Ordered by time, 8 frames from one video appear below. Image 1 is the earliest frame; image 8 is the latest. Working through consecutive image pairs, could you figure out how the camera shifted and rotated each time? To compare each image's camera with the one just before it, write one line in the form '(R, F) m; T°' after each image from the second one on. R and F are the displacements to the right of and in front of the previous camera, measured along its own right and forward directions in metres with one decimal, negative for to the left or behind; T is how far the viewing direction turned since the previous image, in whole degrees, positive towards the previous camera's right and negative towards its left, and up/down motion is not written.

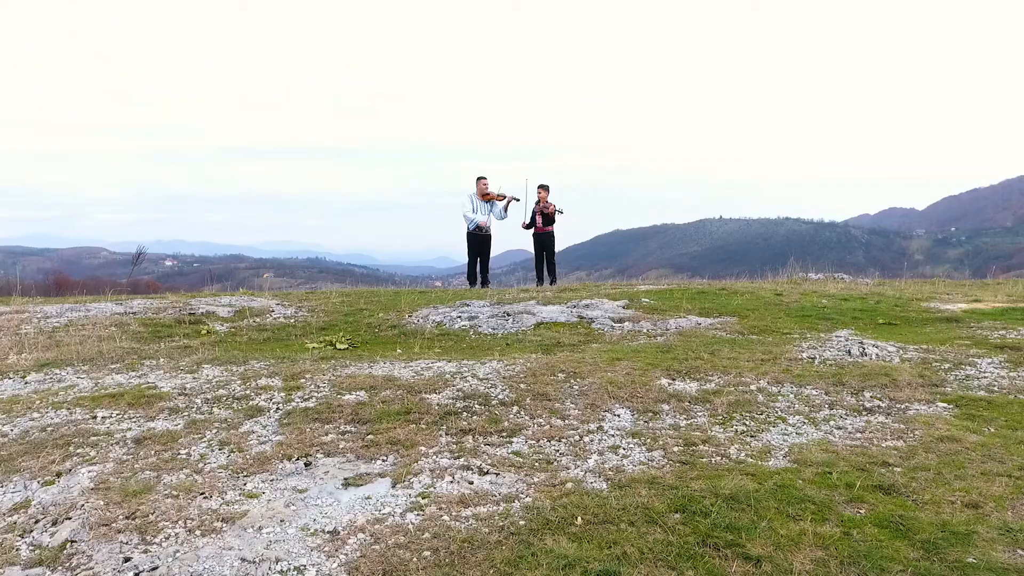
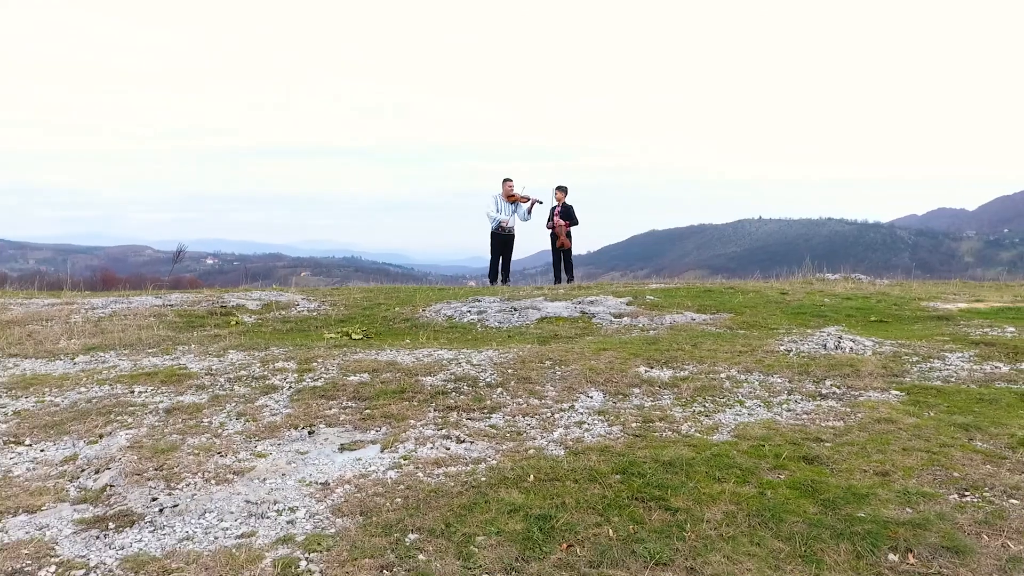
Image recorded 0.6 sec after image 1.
(+0.6, -0.8) m; -3°
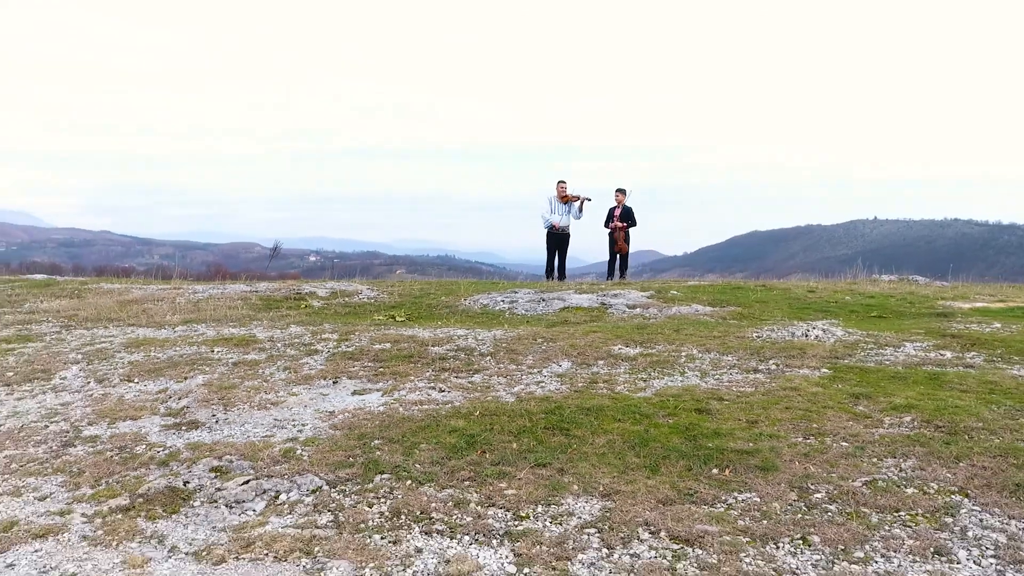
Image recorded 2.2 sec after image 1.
(+1.6, -1.8) m; -8°
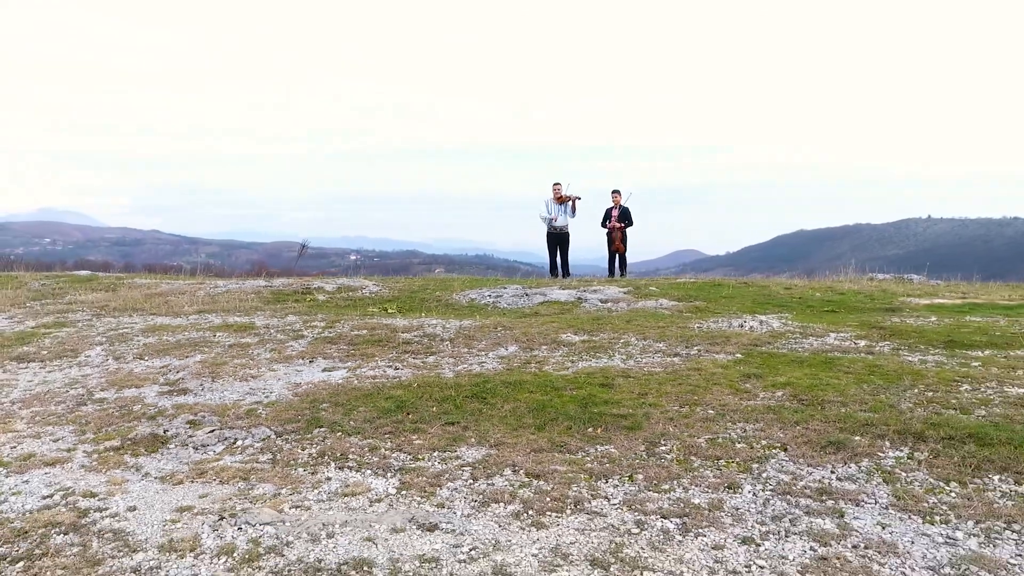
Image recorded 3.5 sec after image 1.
(+1.5, -1.4) m; -3°
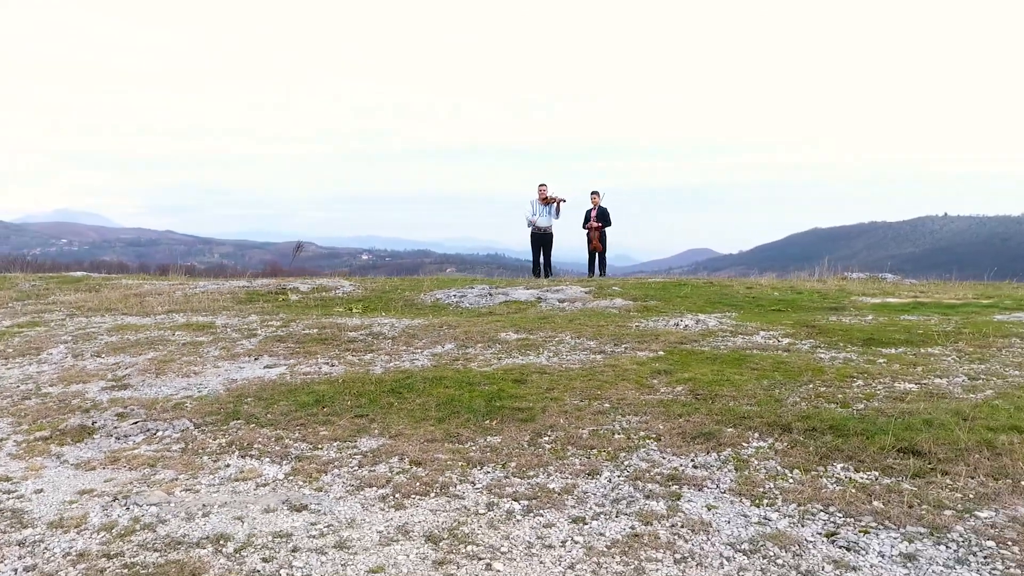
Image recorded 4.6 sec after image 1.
(+1.3, -0.5) m; -1°
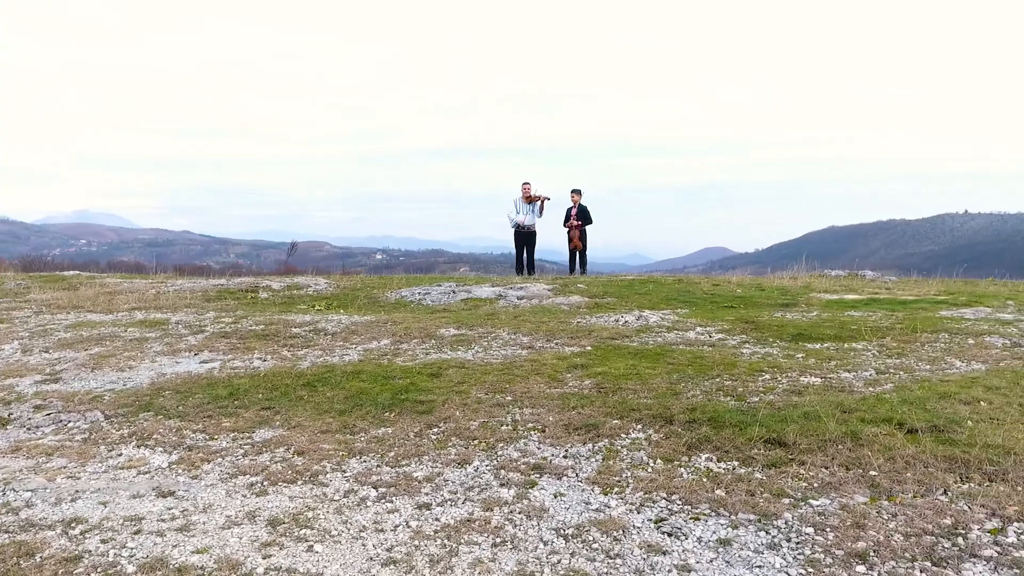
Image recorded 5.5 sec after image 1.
(+1.4, -0.2) m; -1°
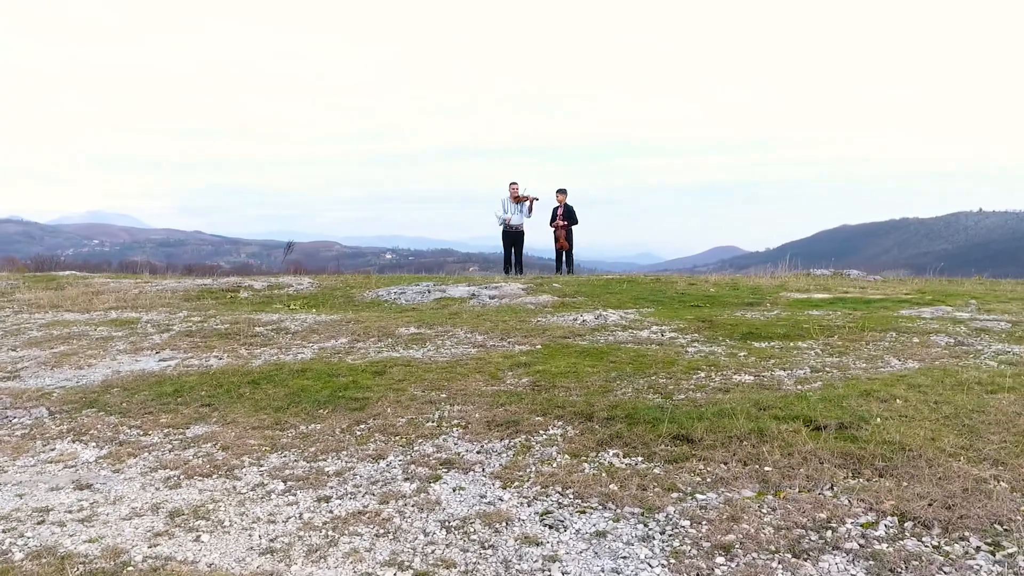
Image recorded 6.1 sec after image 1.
(+1.0, -0.2) m; -1°
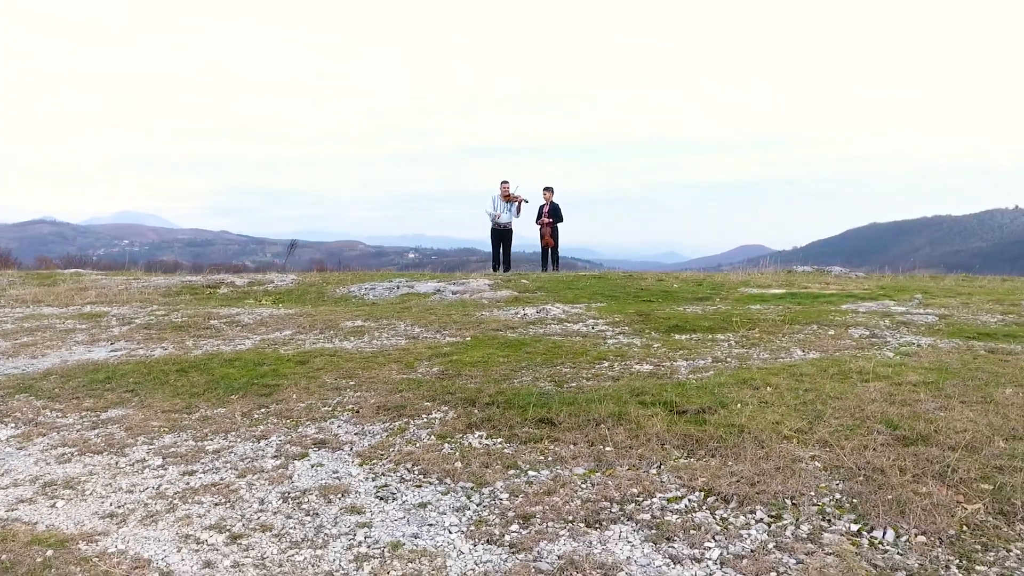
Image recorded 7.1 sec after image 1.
(+1.7, -0.4) m; -2°
